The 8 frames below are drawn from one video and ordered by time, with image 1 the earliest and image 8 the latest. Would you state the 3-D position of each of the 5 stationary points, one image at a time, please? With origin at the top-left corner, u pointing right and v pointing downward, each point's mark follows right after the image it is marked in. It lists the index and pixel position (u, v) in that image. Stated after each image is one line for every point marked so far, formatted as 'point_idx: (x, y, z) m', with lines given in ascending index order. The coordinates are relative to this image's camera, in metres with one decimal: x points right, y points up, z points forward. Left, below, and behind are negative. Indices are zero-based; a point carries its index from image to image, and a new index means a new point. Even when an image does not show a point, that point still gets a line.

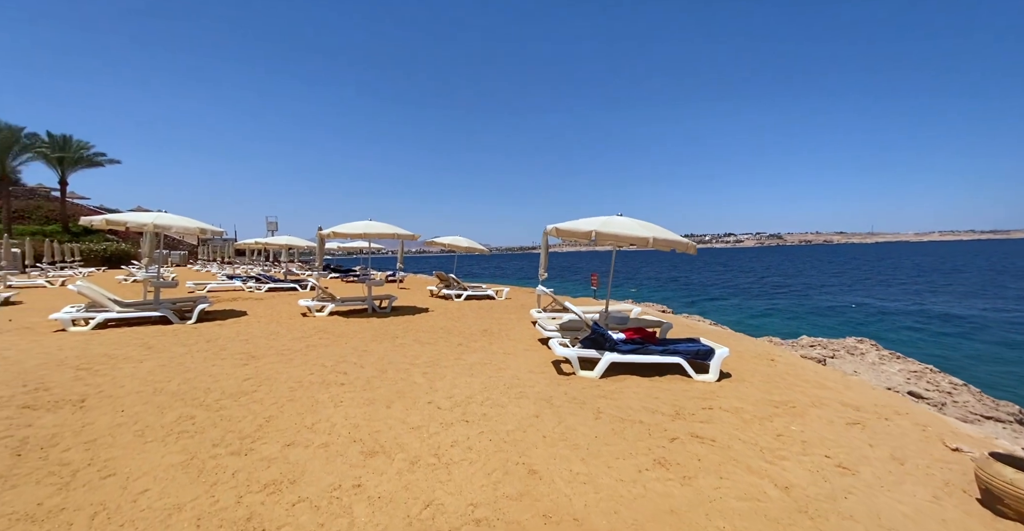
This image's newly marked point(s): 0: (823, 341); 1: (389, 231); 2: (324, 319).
0: (+4.9, -1.2, +6.8) m
1: (-2.9, +0.8, +10.2) m
2: (-4.1, -1.2, +9.3) m
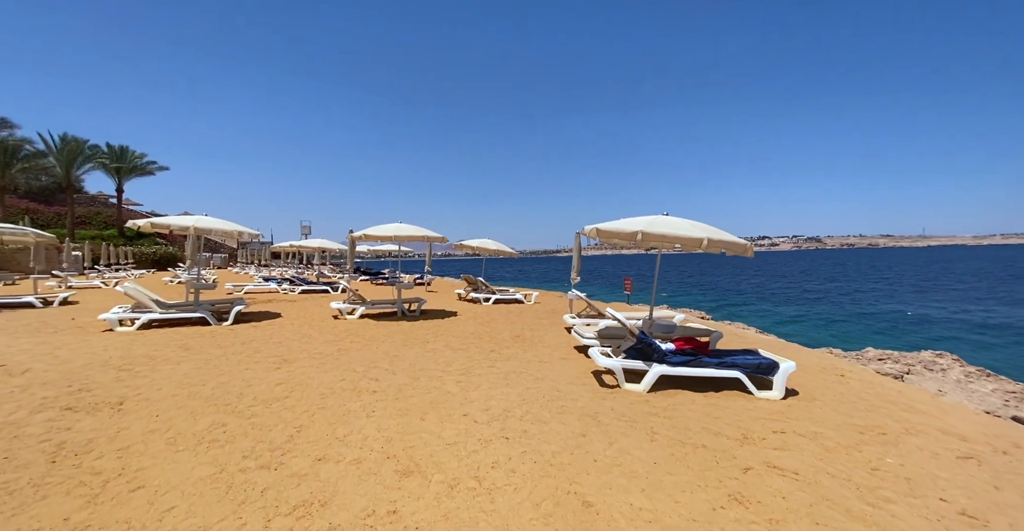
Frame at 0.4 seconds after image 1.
0: (+5.5, -1.3, +6.3) m
1: (-2.1, +0.8, +10.1) m
2: (-3.4, -1.2, +9.3) m
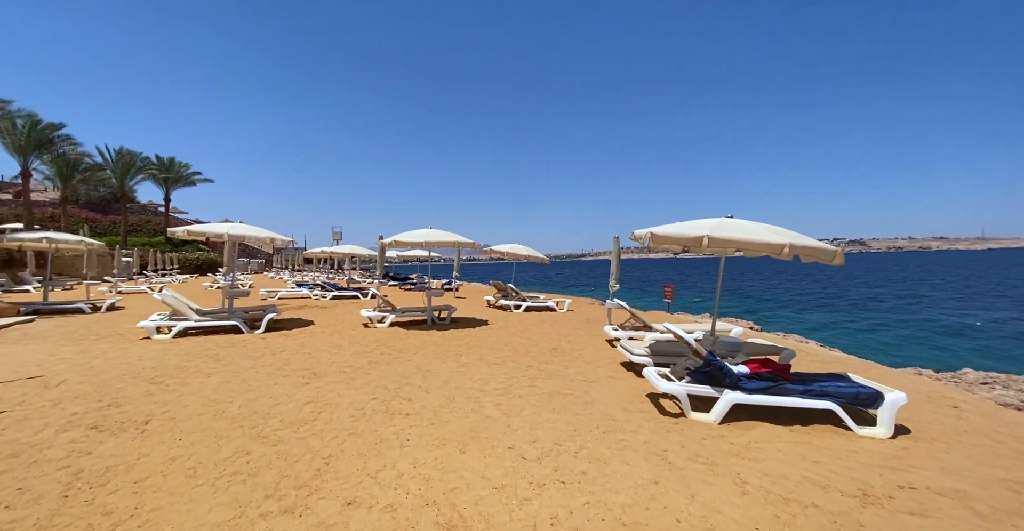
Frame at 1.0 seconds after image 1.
0: (+6.0, -1.4, +5.5) m
1: (-1.4, +0.6, +9.8) m
2: (-2.6, -1.4, +9.1) m
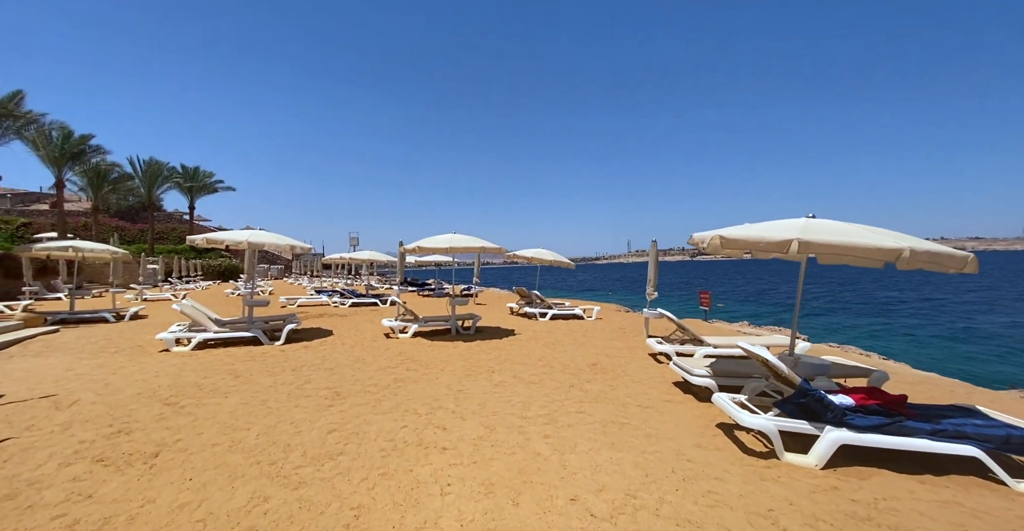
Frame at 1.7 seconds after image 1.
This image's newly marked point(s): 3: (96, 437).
0: (+6.4, -1.4, +4.7) m
1: (-0.8, +0.4, +9.3) m
2: (-2.0, -1.5, +8.6) m
3: (-3.8, -1.6, +4.0) m
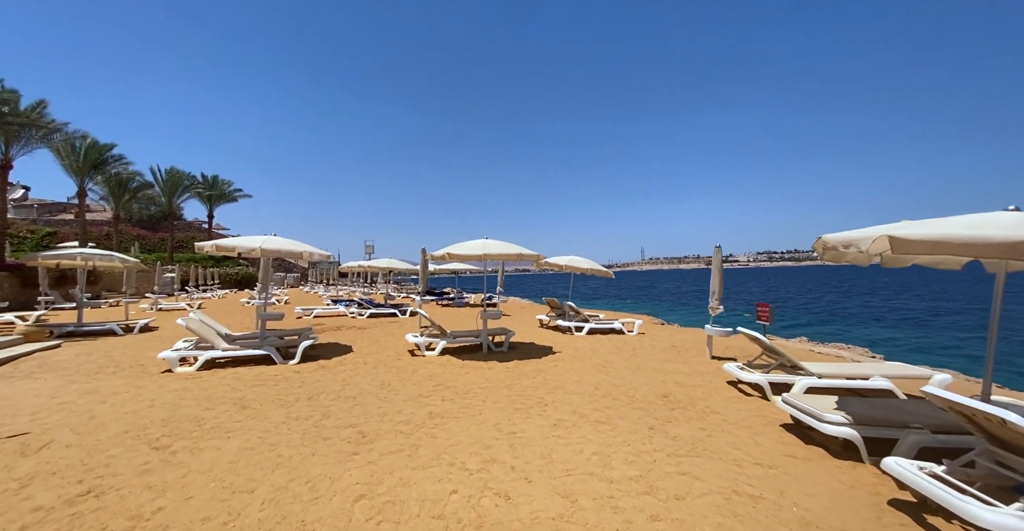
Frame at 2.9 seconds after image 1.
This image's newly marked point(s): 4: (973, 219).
0: (+7.0, -1.5, +3.6) m
1: (-0.1, +0.3, +8.4) m
2: (-1.3, -1.7, +7.7) m
3: (-3.2, -1.7, +3.1) m
4: (+2.8, +0.3, +2.6) m
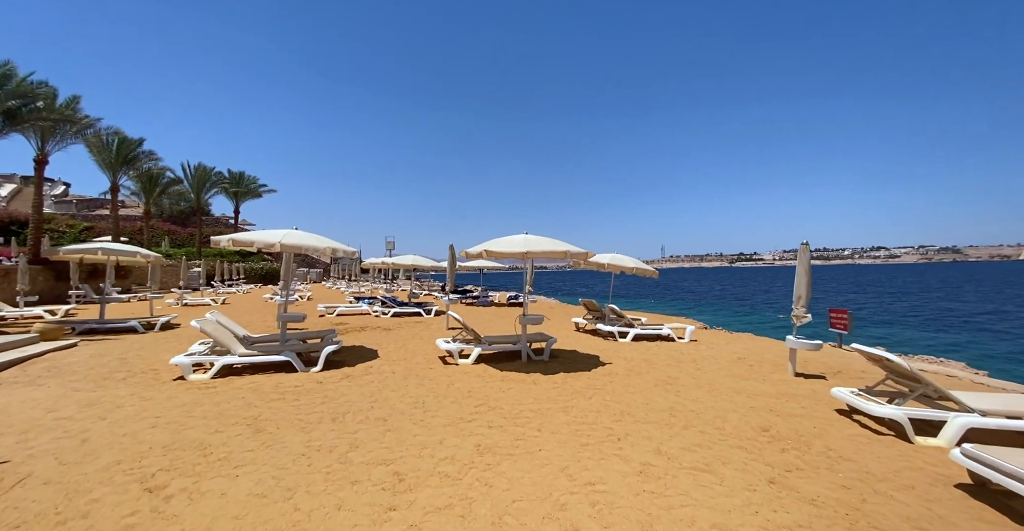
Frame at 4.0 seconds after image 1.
0: (+7.6, -1.6, +2.4) m
1: (+0.7, +0.3, +7.5) m
2: (-0.6, -1.7, +6.9) m
3: (-2.7, -1.7, +2.3) m
4: (+3.3, +0.2, +1.6) m
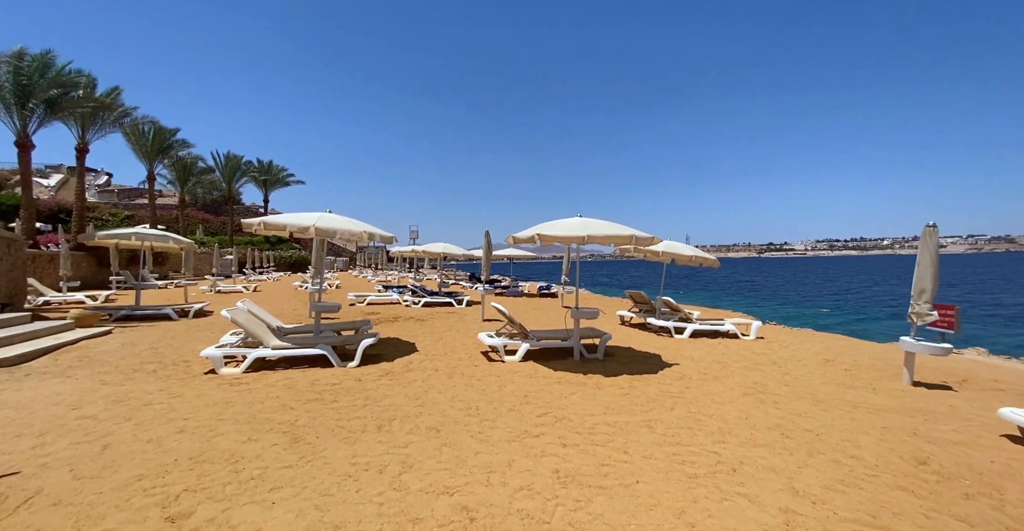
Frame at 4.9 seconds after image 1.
0: (+8.1, -1.6, +1.3) m
1: (+1.5, +0.4, +6.7) m
2: (+0.2, -1.5, +6.2) m
3: (-2.1, -1.6, +1.7) m
4: (+3.9, +0.2, +0.6) m
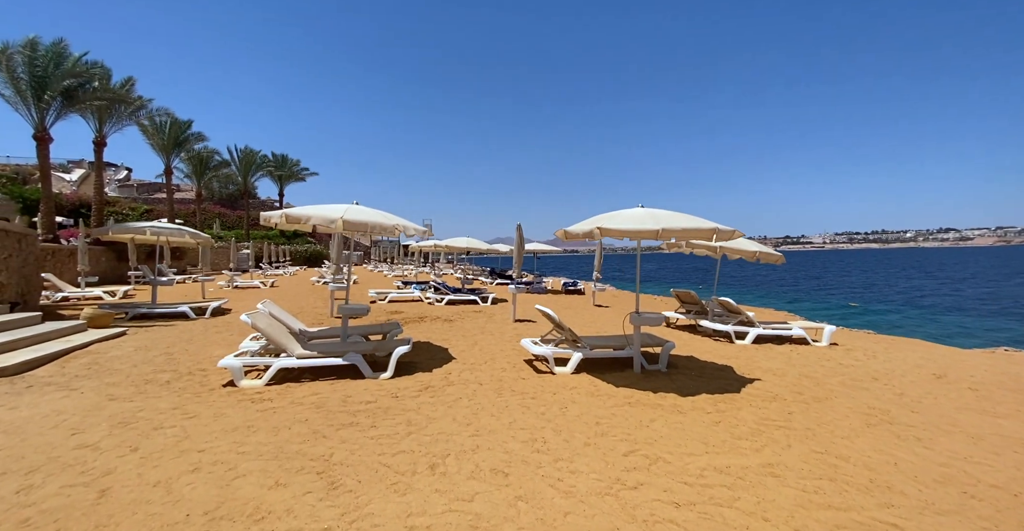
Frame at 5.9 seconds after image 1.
0: (+8.7, -1.7, +0.2) m
1: (+2.3, +0.5, +5.8) m
2: (+0.9, -1.5, +5.3) m
3: (-1.5, -1.7, +1.0) m
4: (+4.4, +0.1, -0.3) m
